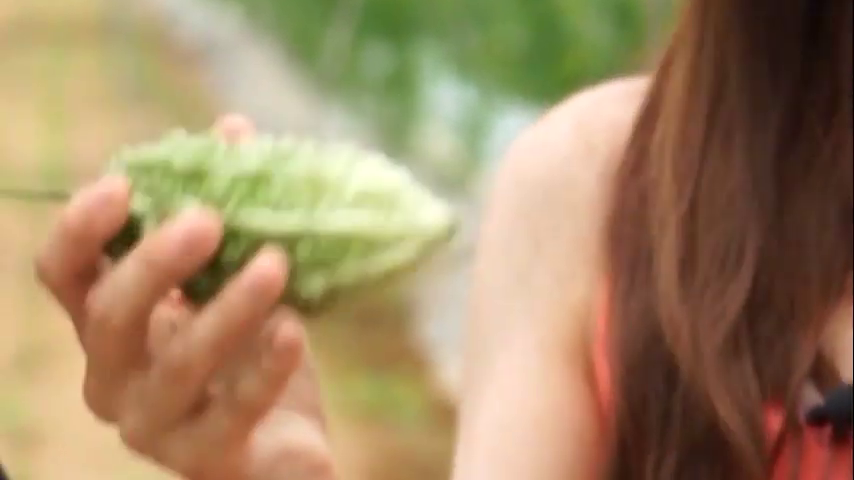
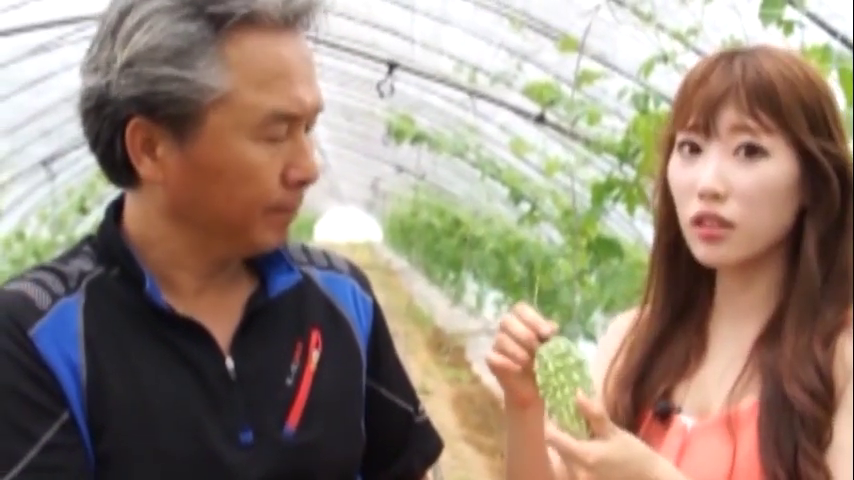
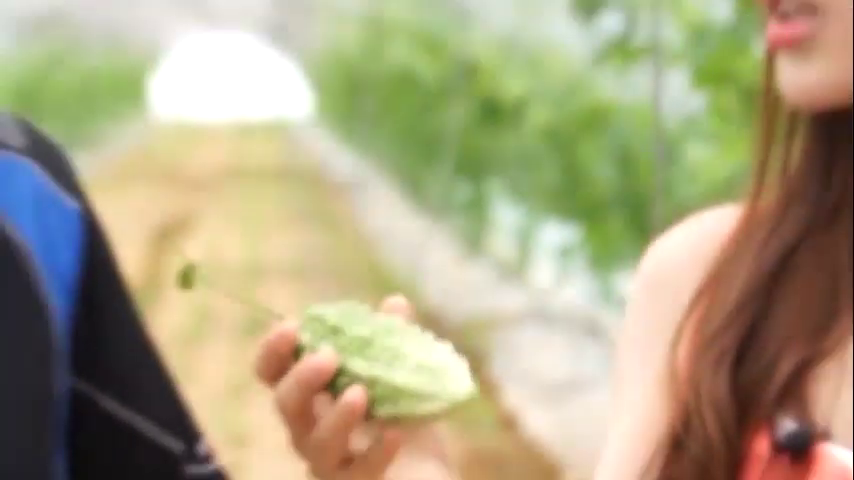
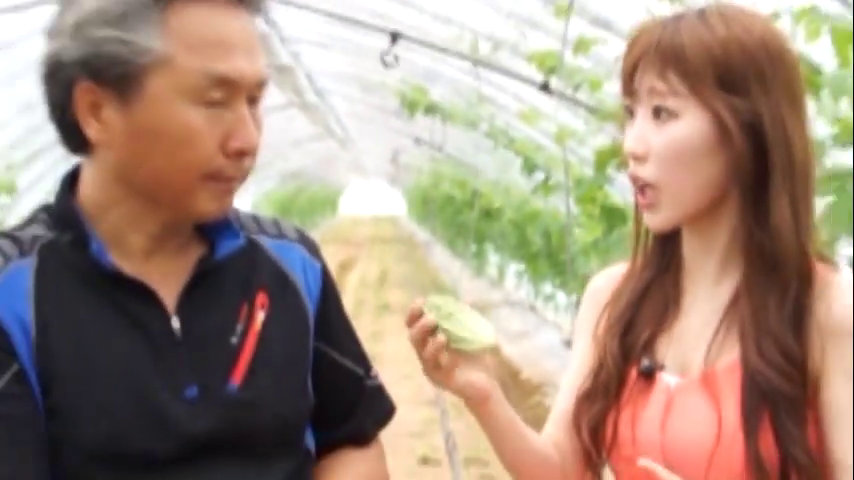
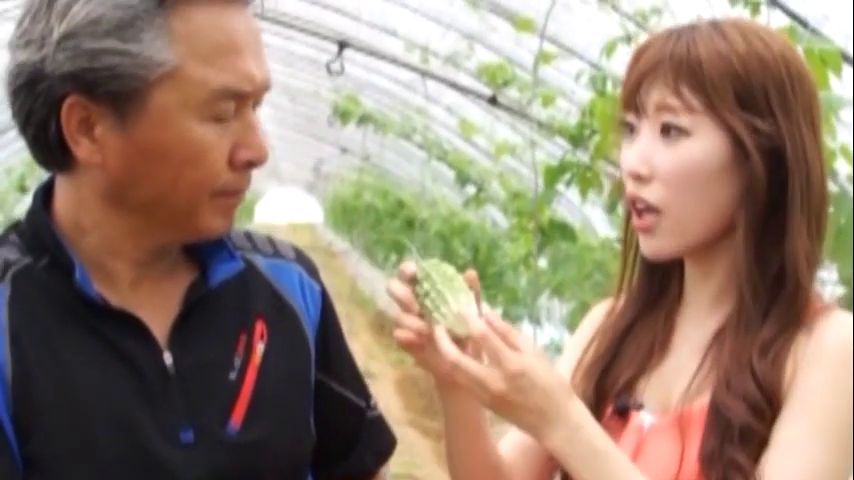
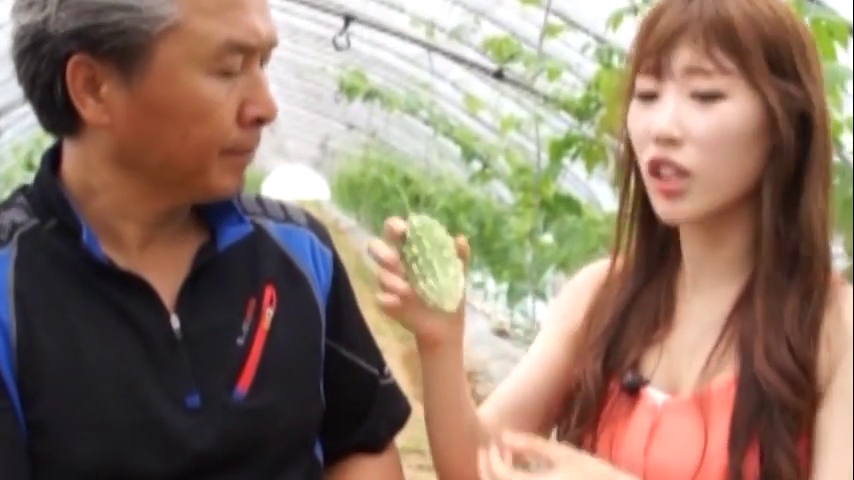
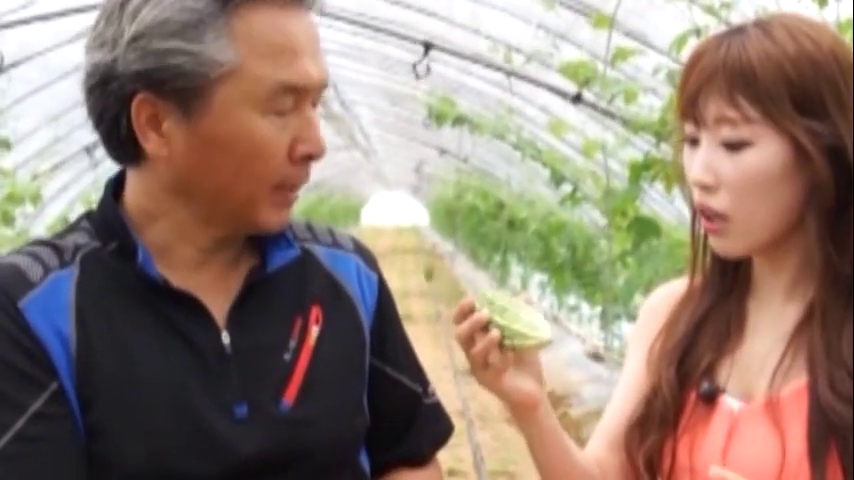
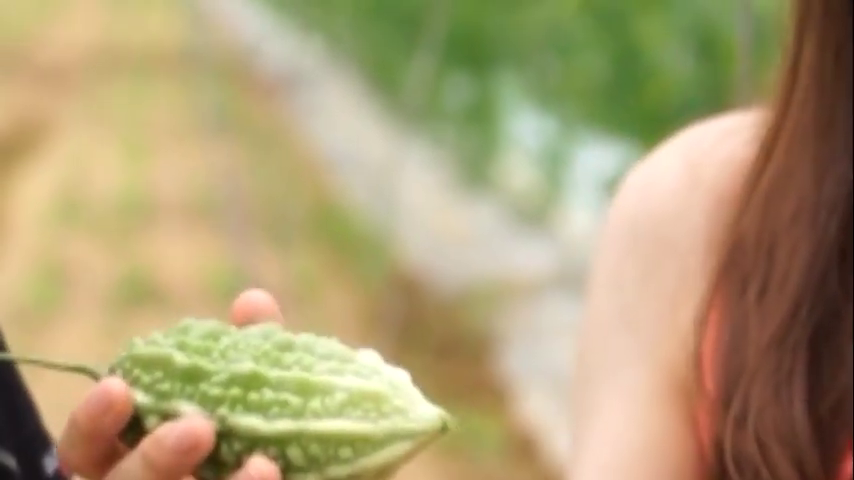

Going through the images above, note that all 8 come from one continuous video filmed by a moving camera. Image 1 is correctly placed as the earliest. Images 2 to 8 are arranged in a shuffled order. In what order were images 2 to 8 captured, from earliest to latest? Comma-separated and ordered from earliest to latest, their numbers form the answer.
8, 3, 4, 7, 6, 5, 2
